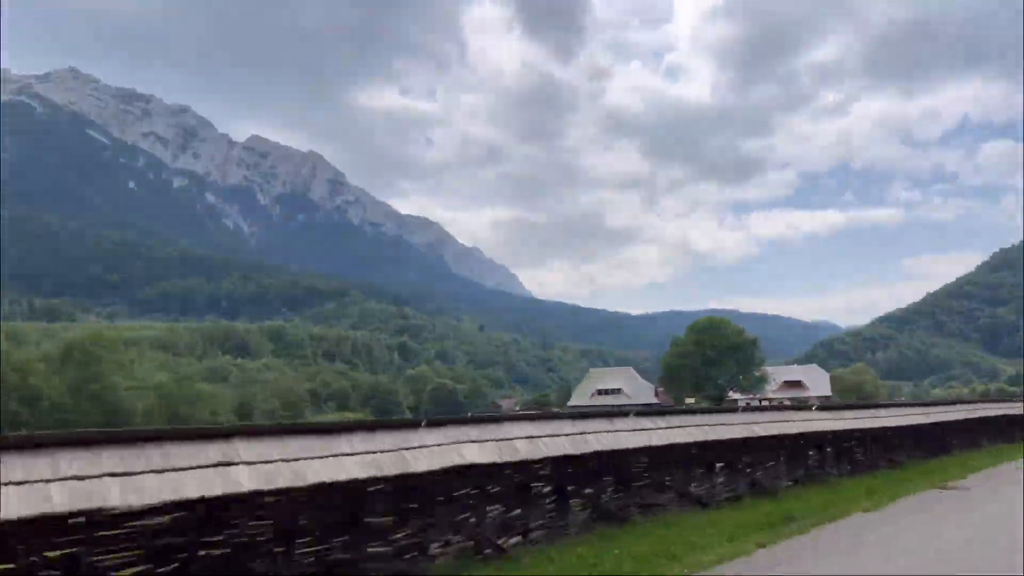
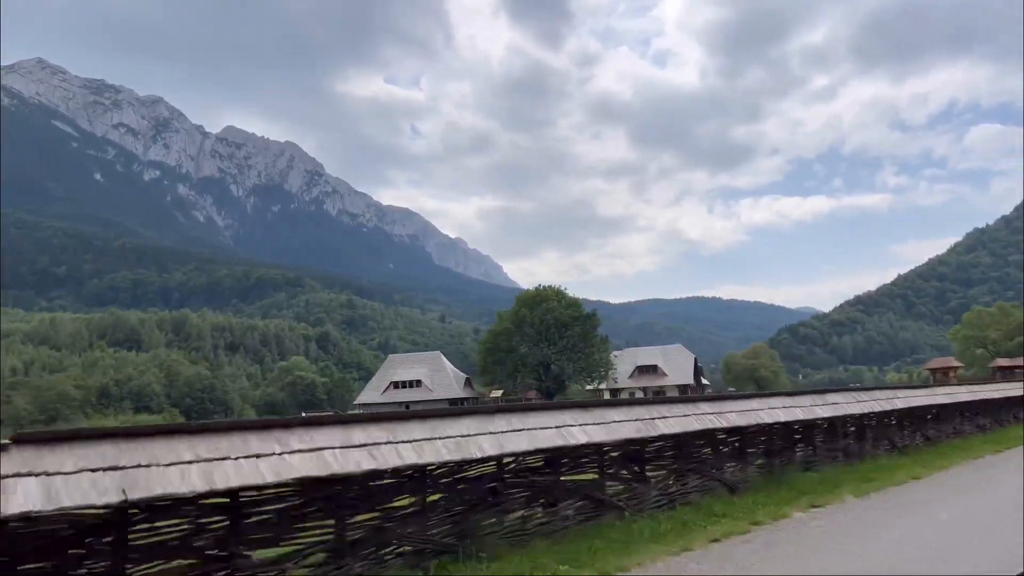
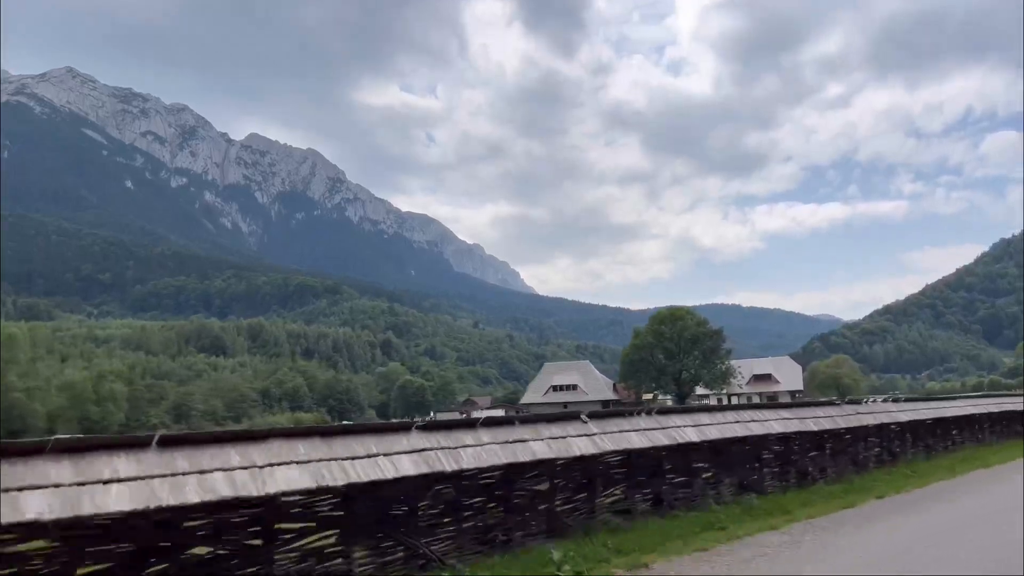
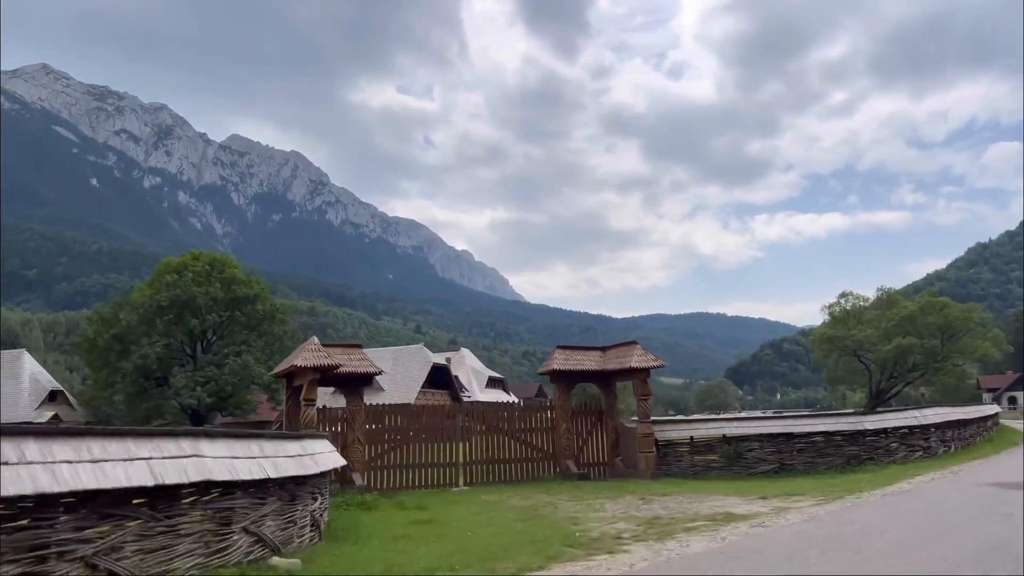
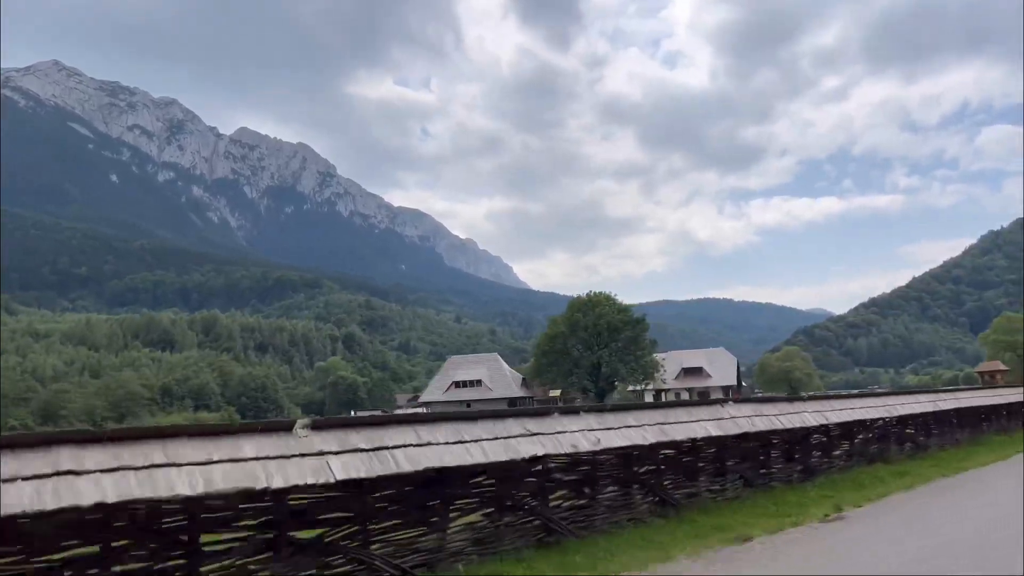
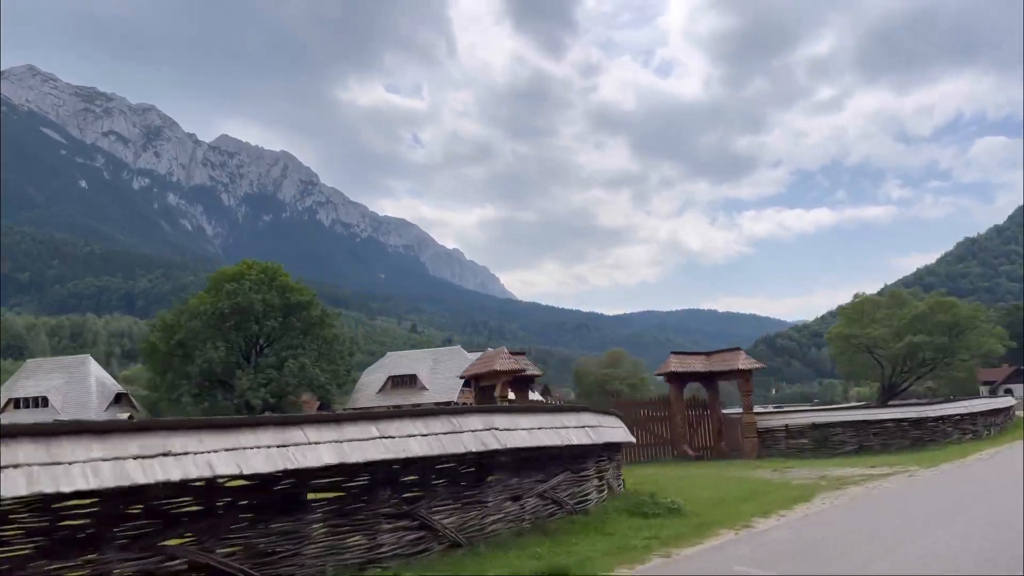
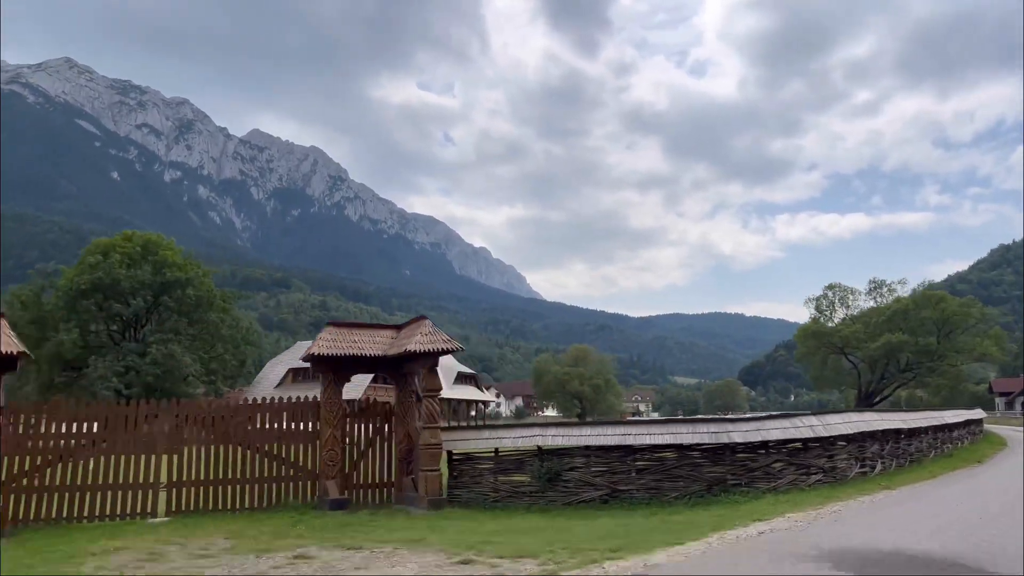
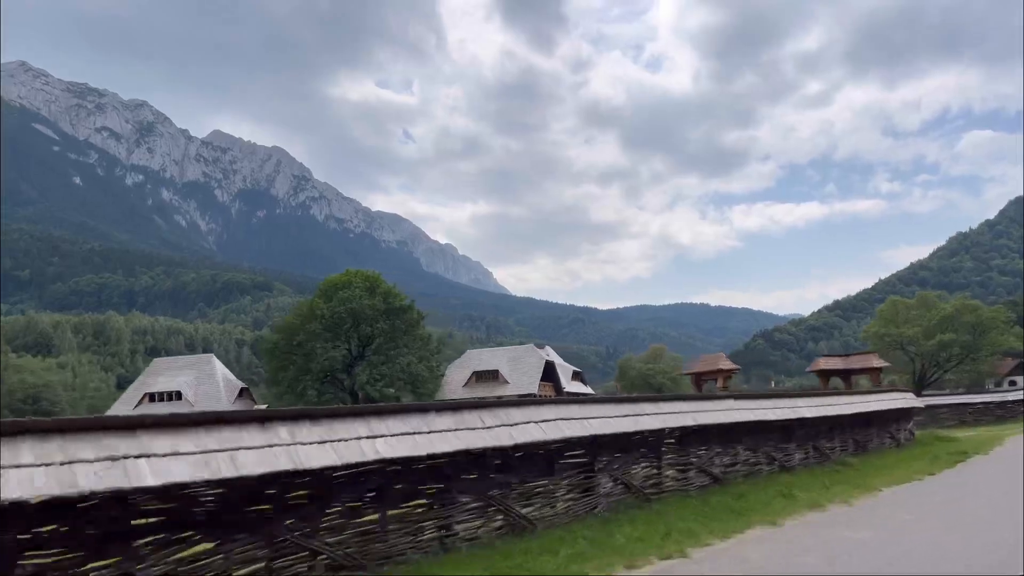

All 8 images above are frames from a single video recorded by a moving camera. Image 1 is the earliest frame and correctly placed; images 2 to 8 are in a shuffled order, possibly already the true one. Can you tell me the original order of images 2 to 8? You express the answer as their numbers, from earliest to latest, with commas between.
3, 5, 2, 8, 6, 4, 7
